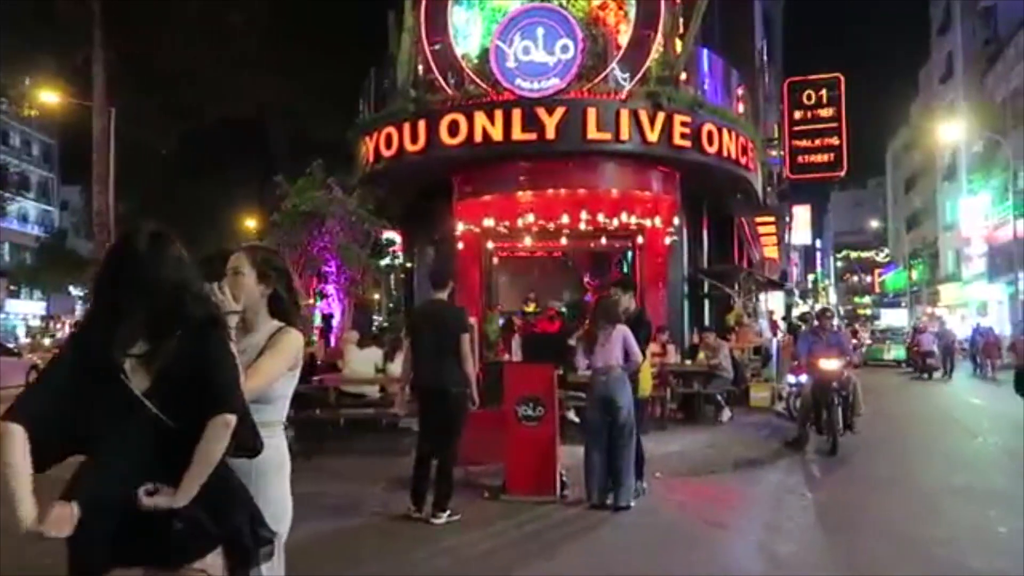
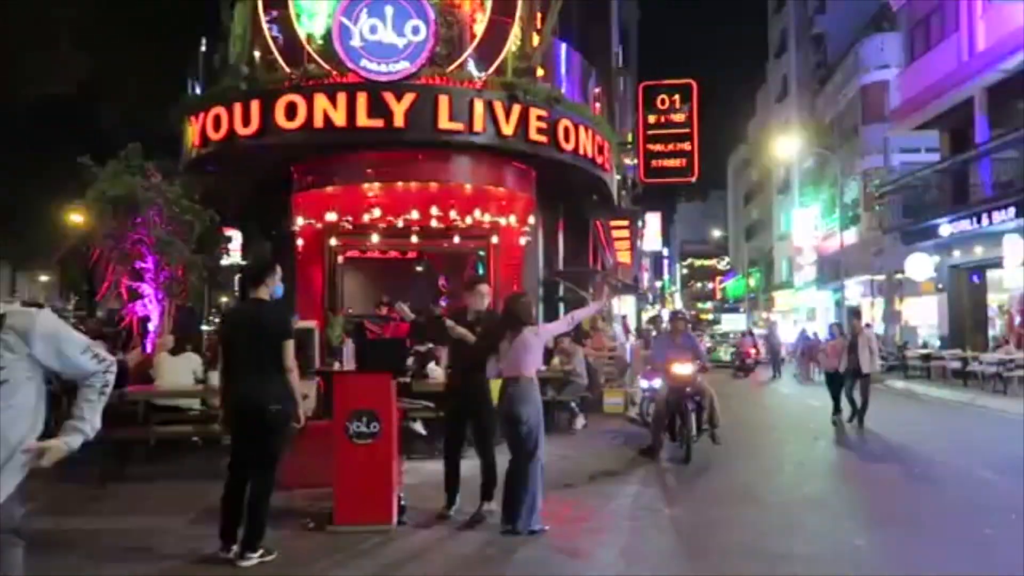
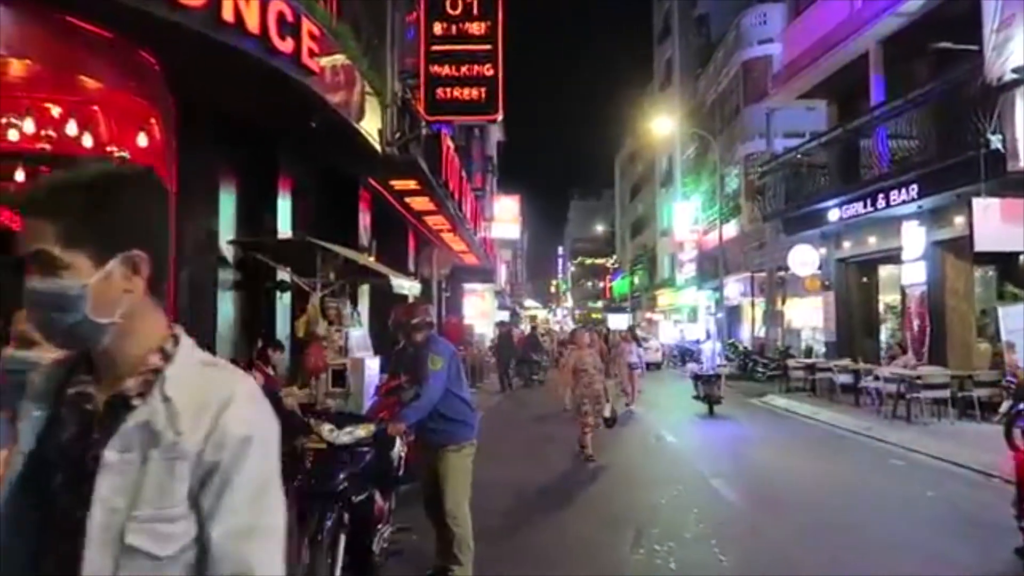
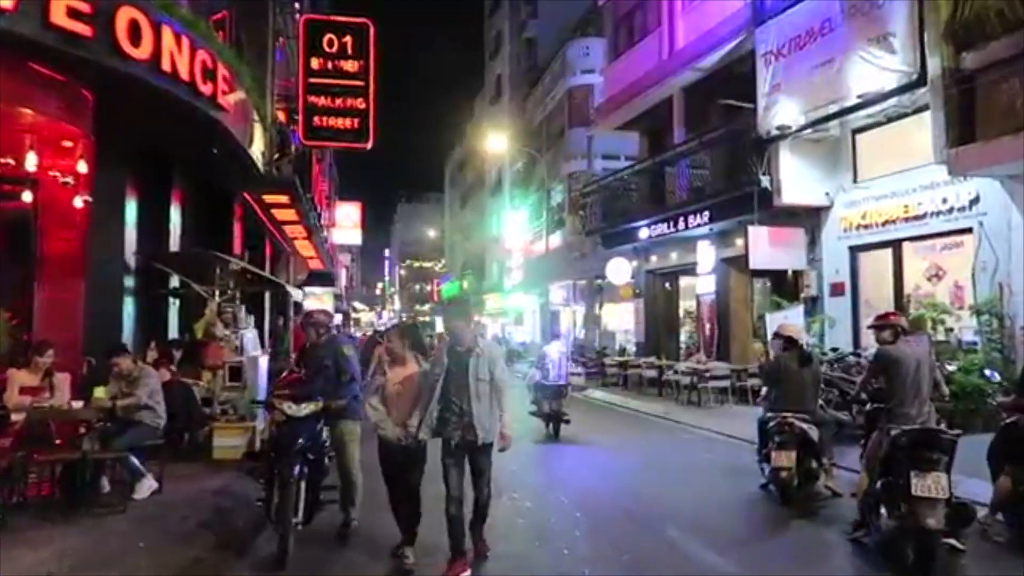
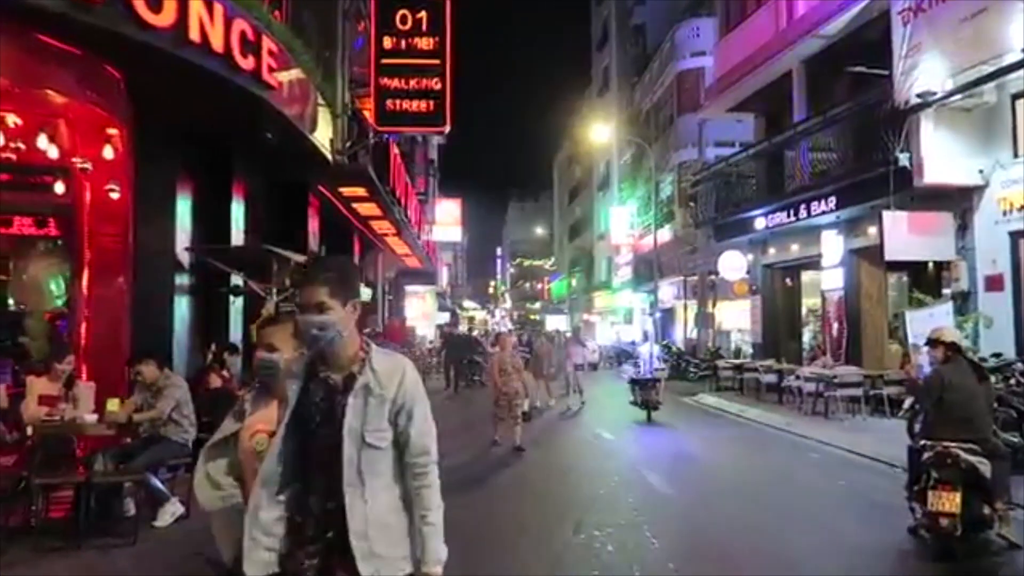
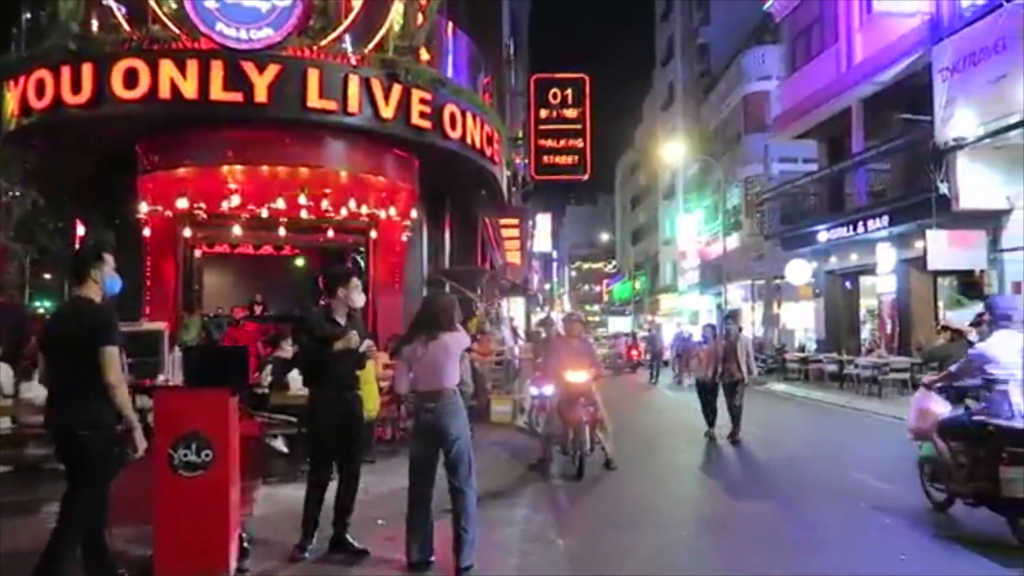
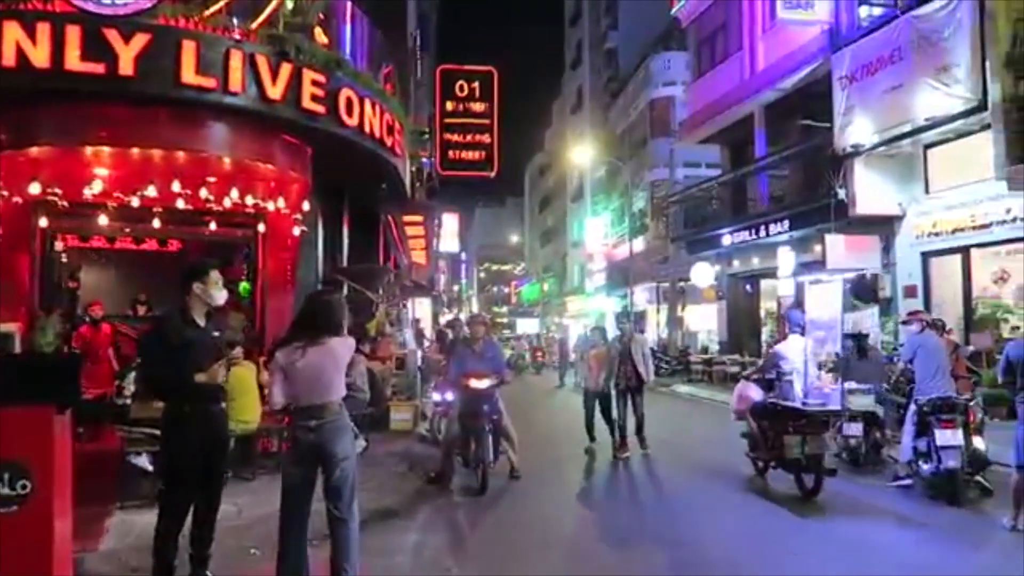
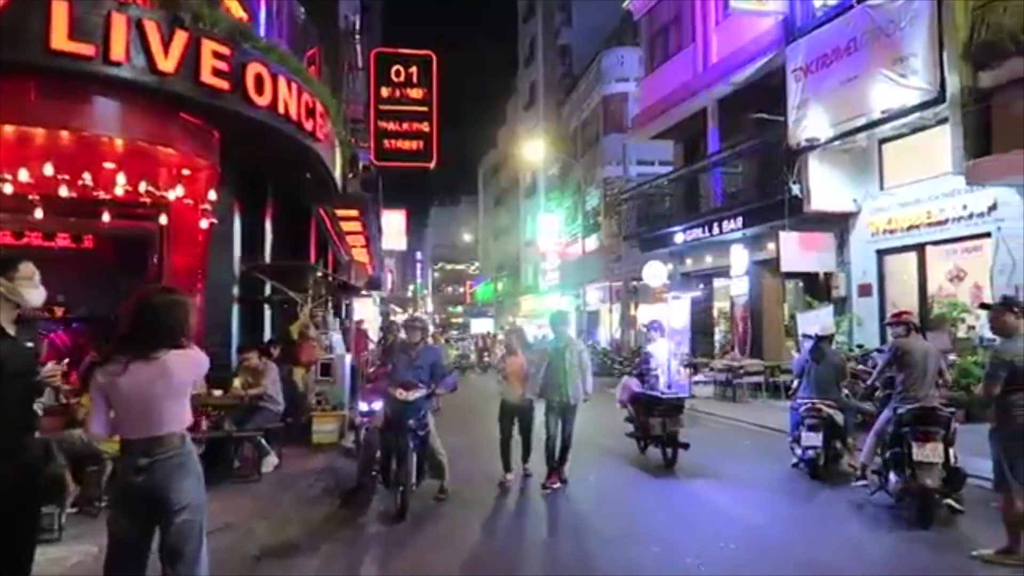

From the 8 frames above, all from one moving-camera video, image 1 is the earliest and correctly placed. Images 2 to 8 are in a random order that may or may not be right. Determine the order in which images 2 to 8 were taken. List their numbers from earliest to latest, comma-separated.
2, 6, 7, 8, 4, 5, 3
